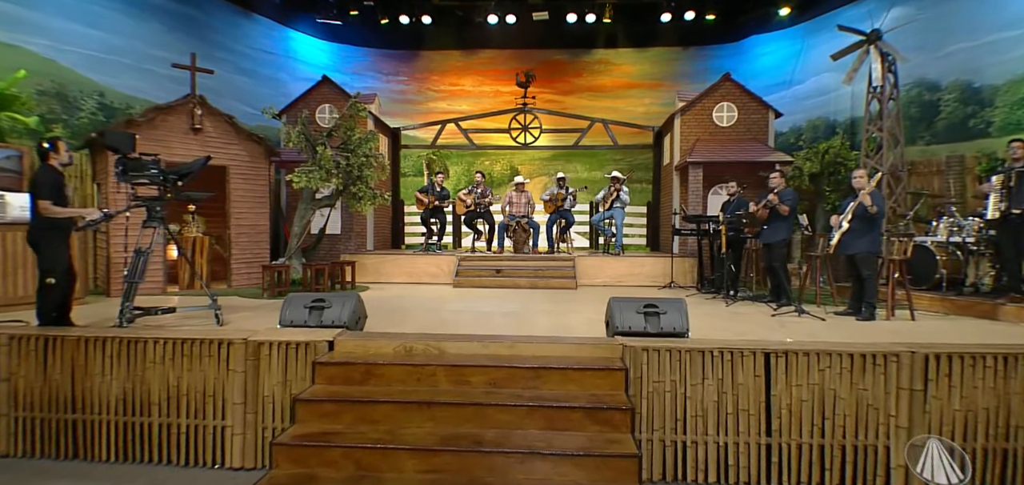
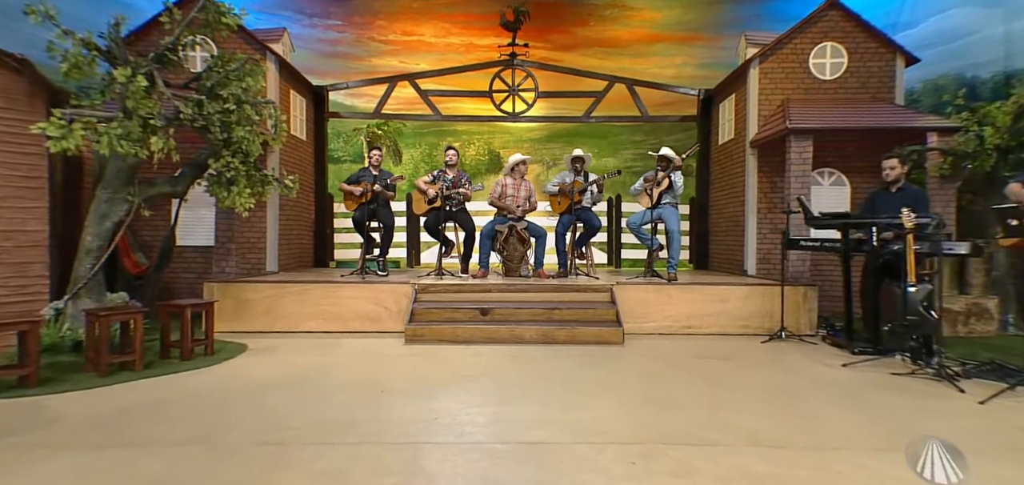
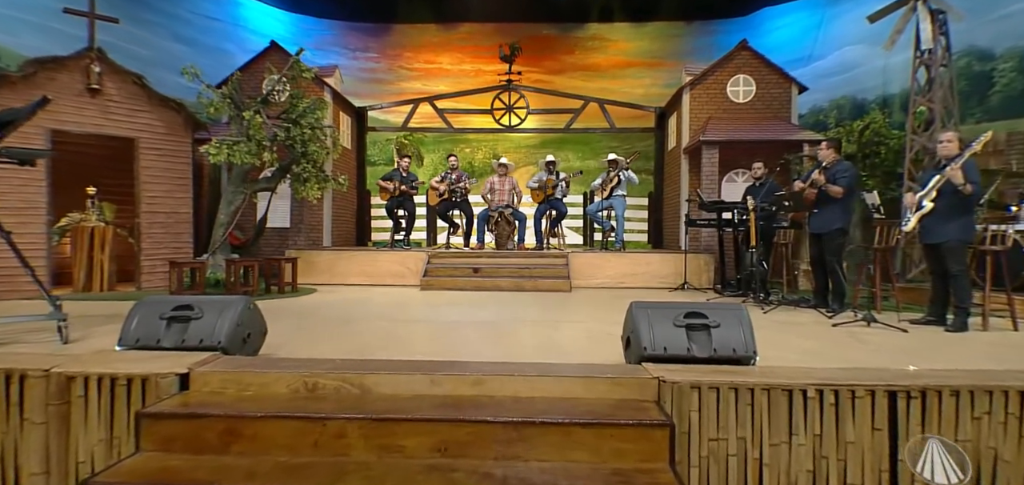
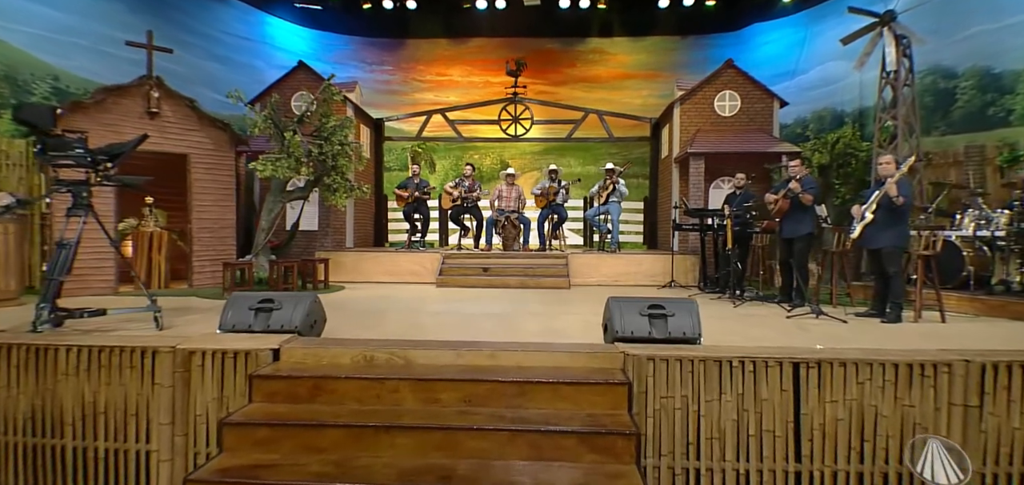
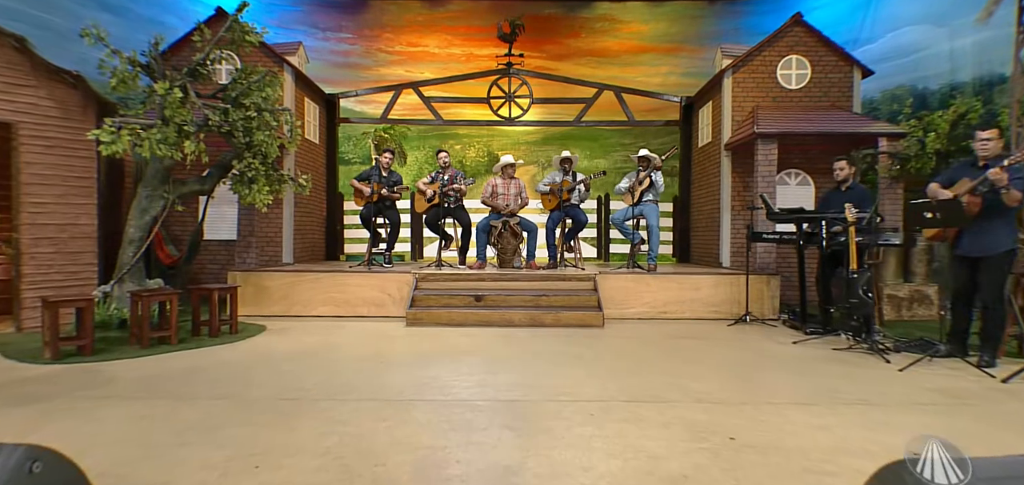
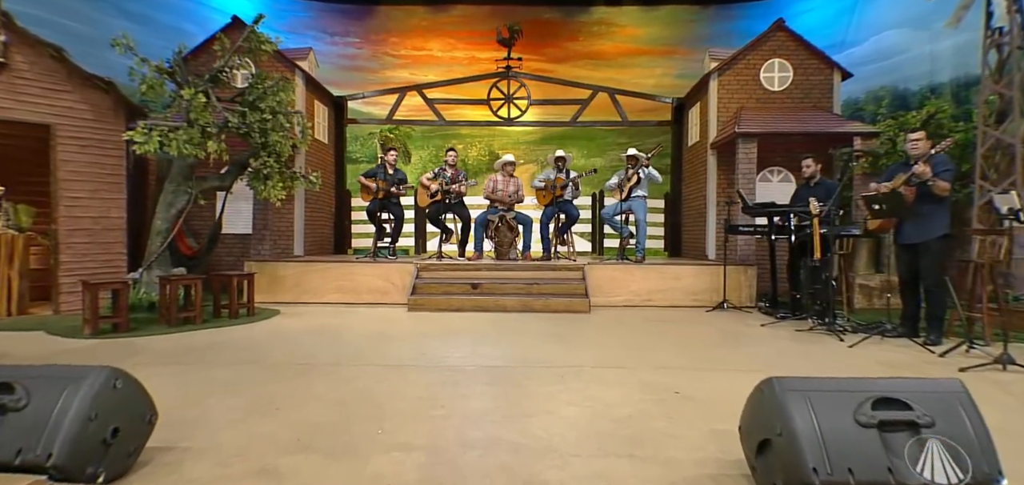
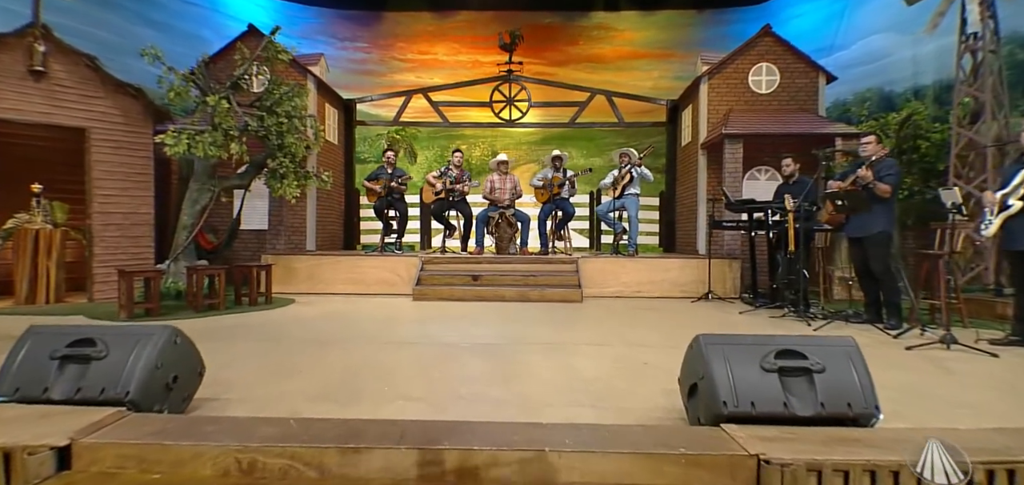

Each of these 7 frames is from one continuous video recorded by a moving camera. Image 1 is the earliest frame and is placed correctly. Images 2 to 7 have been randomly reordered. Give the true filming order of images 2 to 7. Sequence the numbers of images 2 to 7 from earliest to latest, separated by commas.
4, 3, 7, 6, 5, 2
